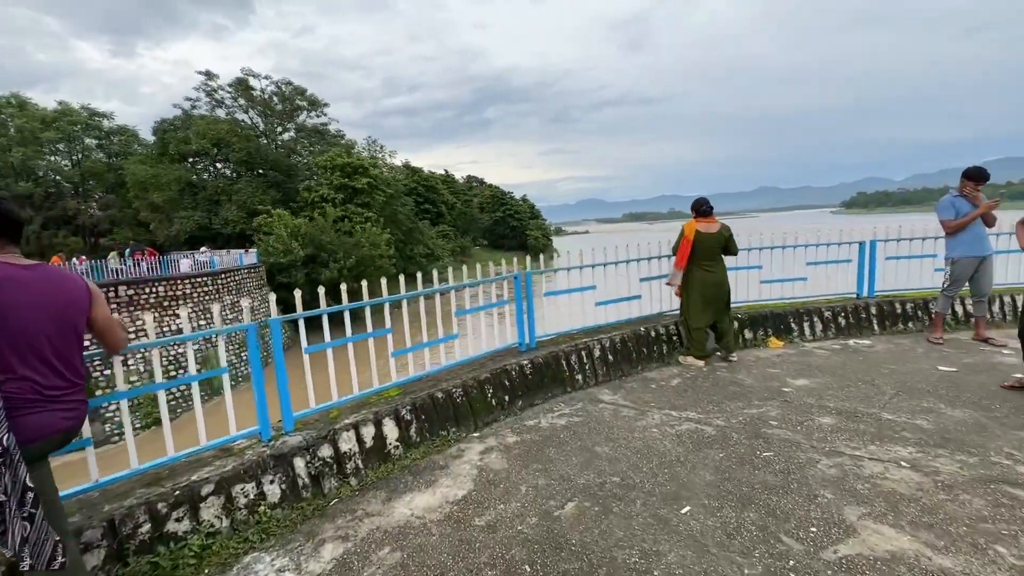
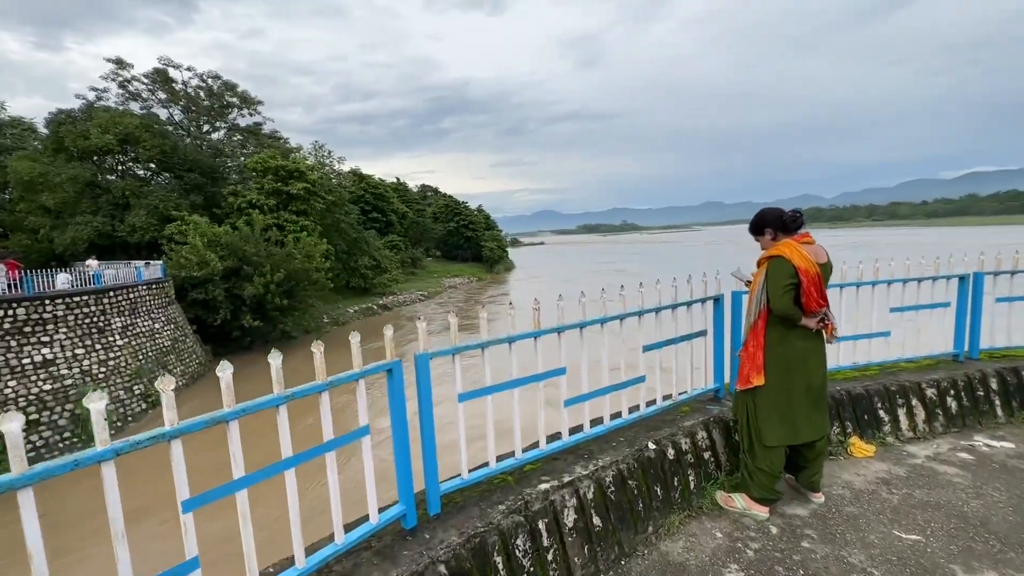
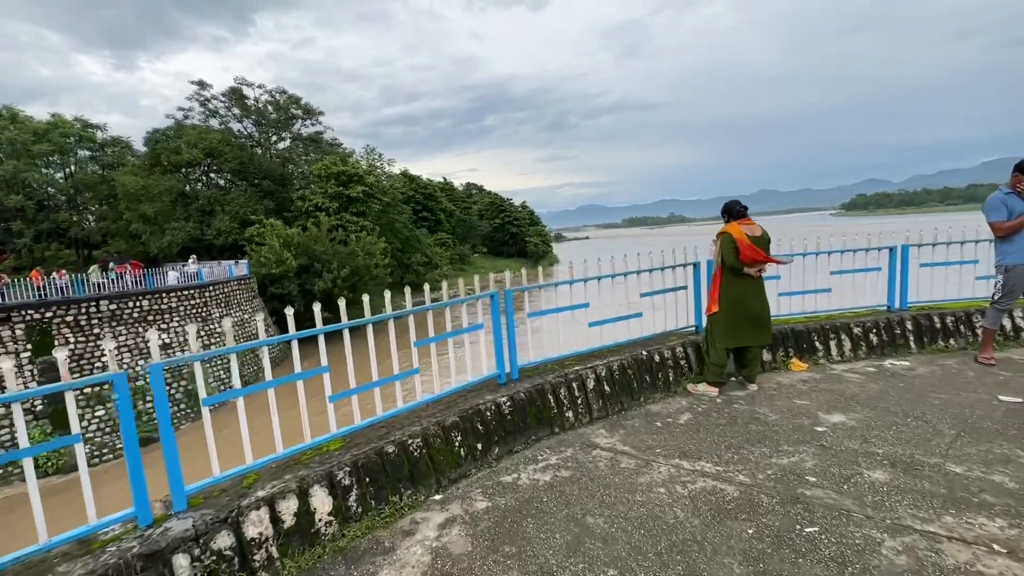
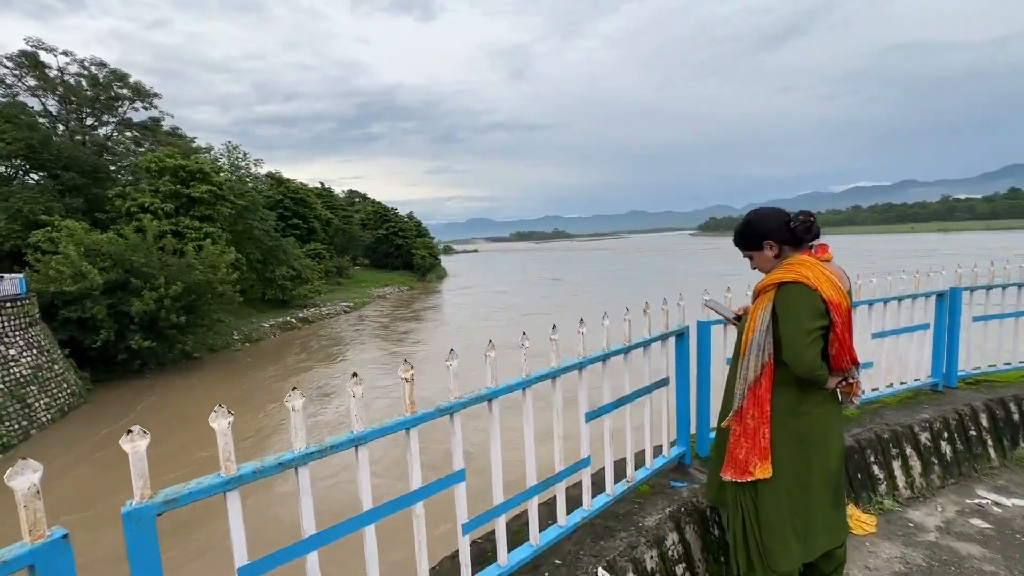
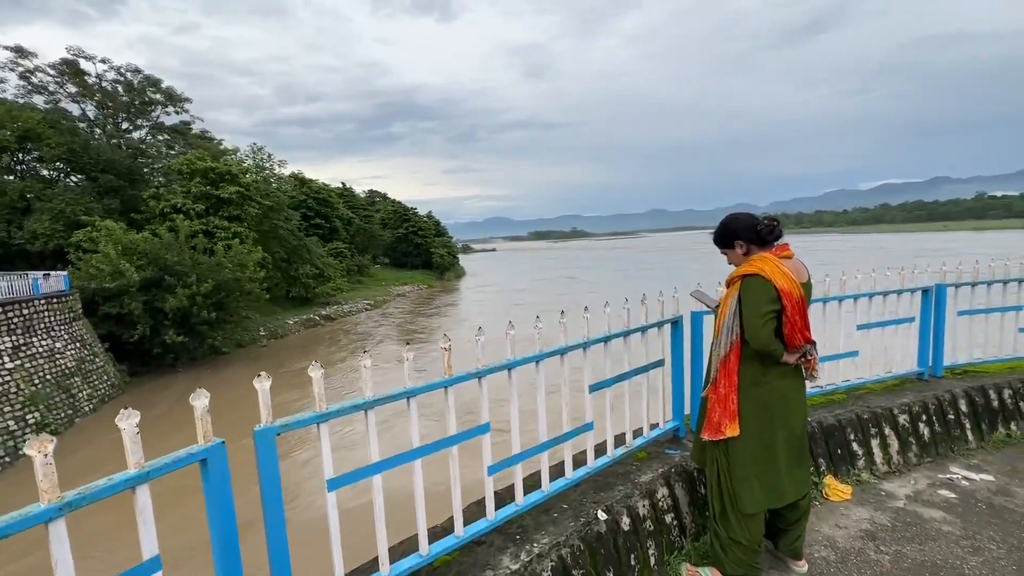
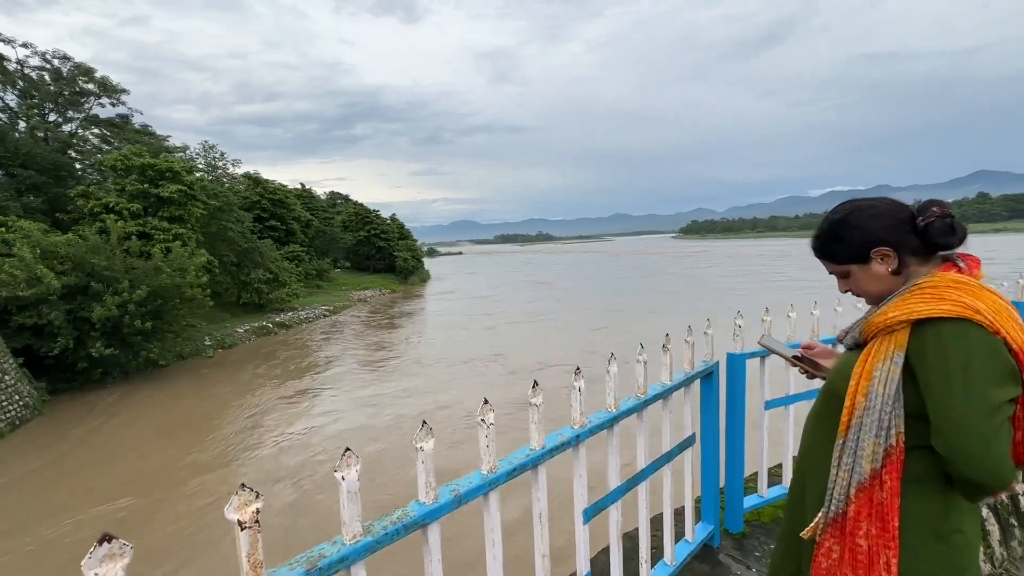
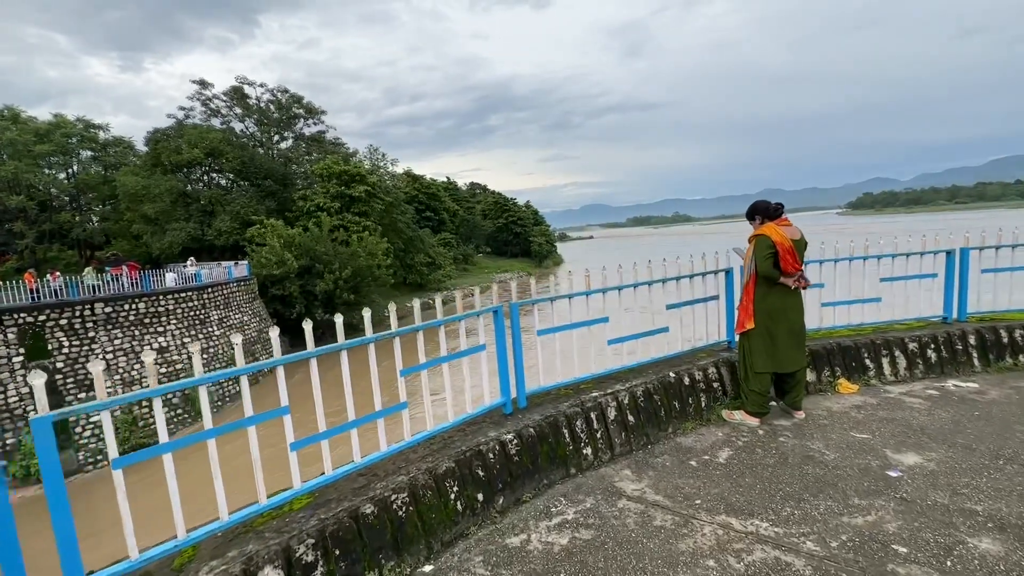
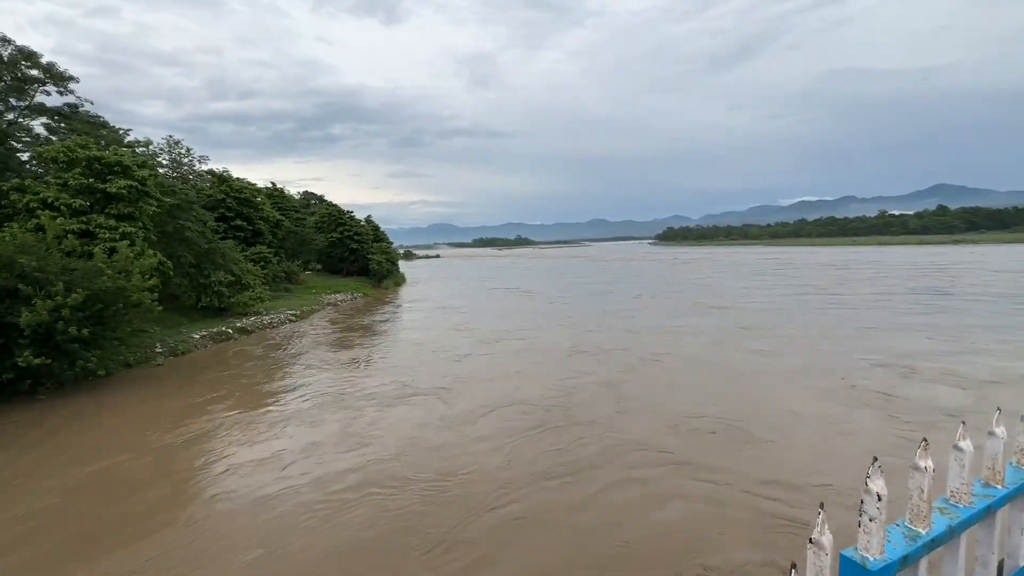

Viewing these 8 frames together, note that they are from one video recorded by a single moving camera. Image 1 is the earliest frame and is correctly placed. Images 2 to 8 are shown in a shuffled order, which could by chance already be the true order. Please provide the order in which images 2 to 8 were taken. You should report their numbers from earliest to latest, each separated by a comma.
3, 7, 2, 5, 4, 6, 8
